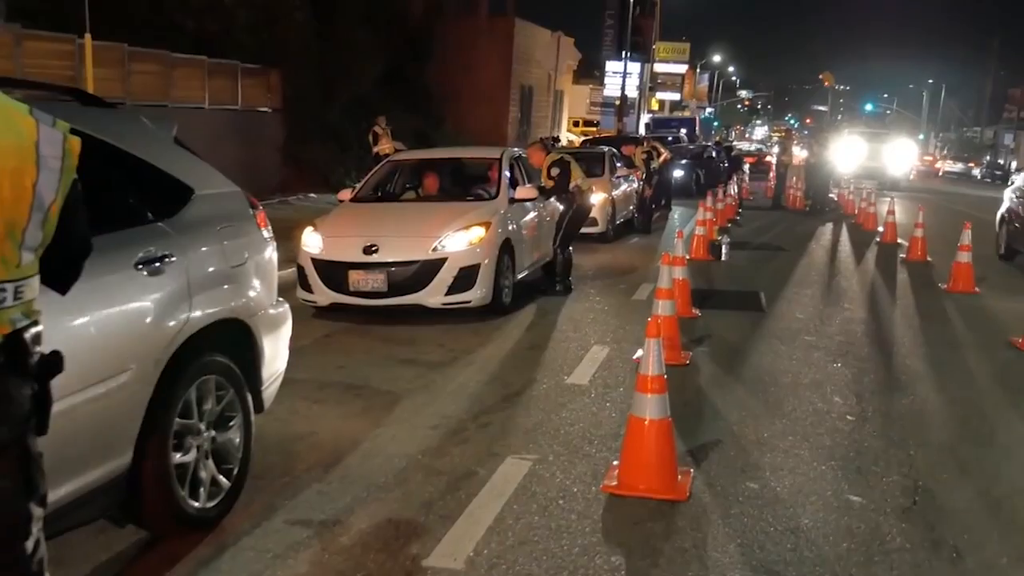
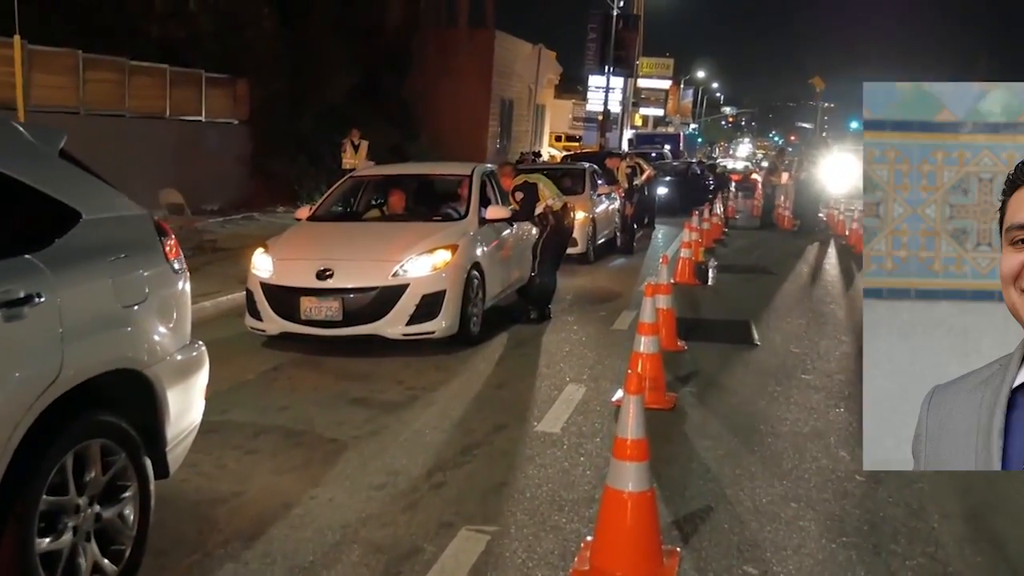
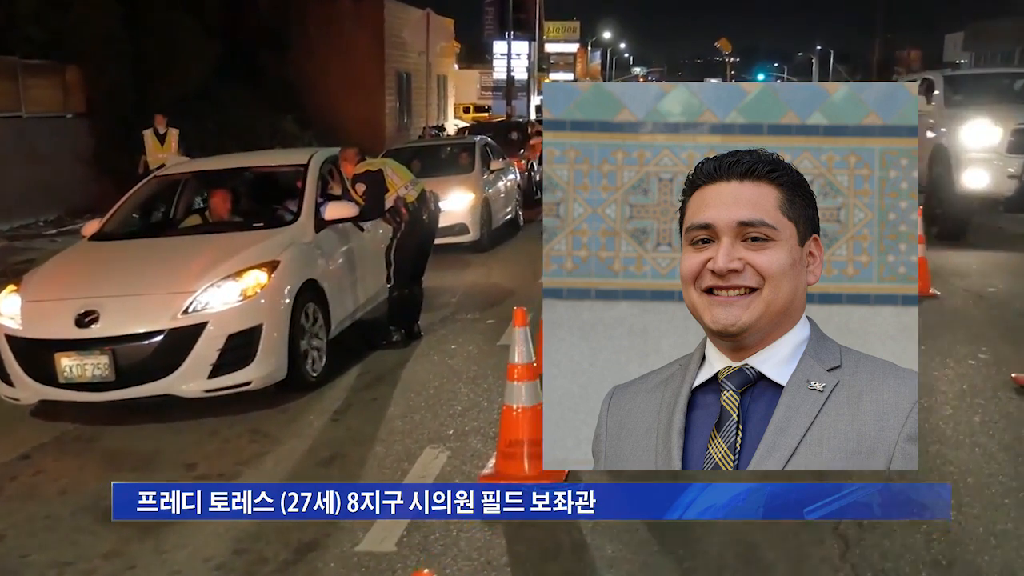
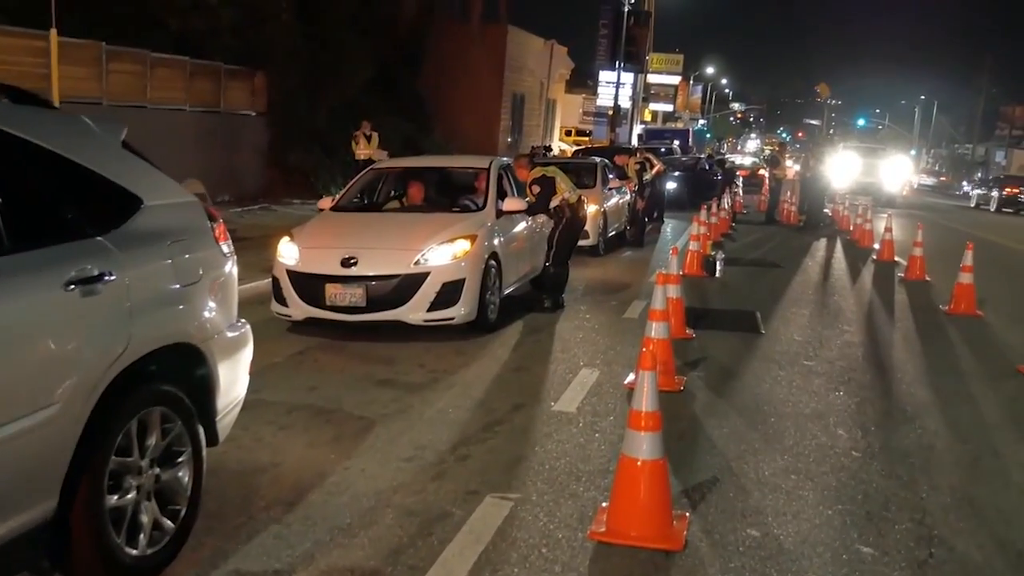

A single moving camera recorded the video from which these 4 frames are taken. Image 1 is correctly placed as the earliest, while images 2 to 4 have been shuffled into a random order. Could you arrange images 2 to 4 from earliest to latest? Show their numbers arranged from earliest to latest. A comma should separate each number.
4, 2, 3
